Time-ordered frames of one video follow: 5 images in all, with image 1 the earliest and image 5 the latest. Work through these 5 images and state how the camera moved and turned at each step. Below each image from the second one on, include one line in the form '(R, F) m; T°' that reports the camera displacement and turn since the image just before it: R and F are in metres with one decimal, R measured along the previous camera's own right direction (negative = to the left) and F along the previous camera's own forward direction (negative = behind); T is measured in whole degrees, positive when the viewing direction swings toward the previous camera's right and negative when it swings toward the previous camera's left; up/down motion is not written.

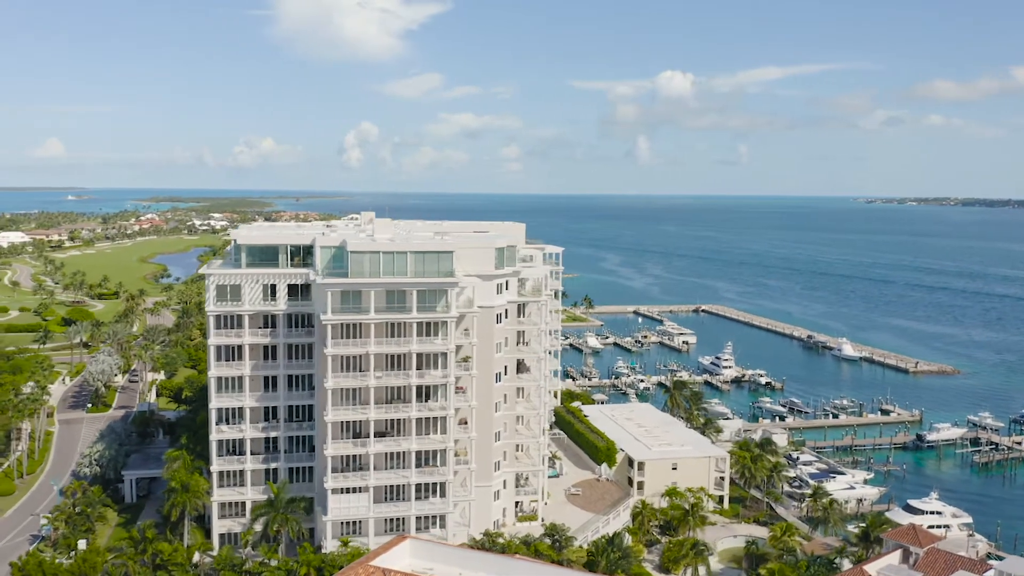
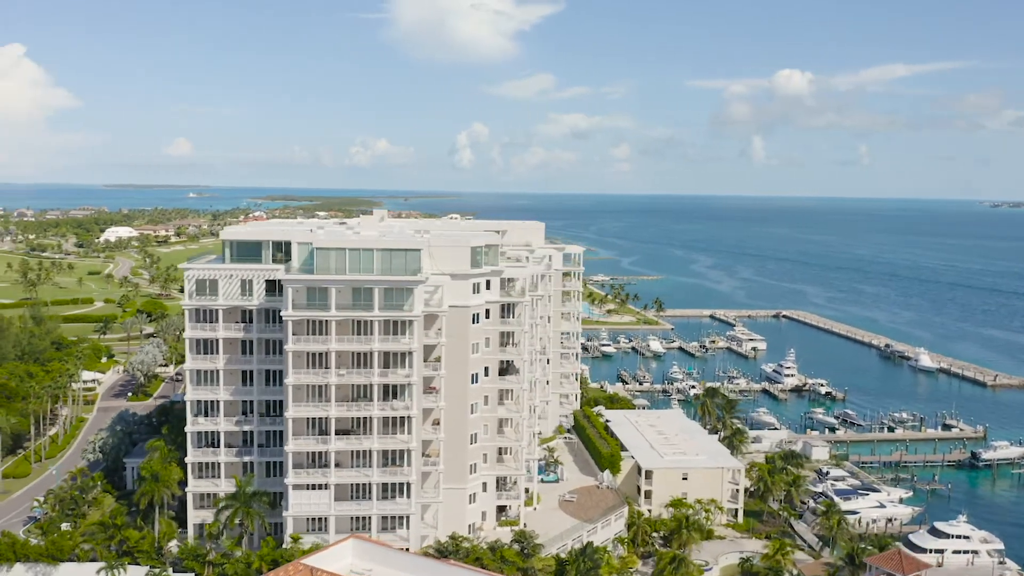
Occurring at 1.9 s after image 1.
(+7.9, +1.6) m; -7°
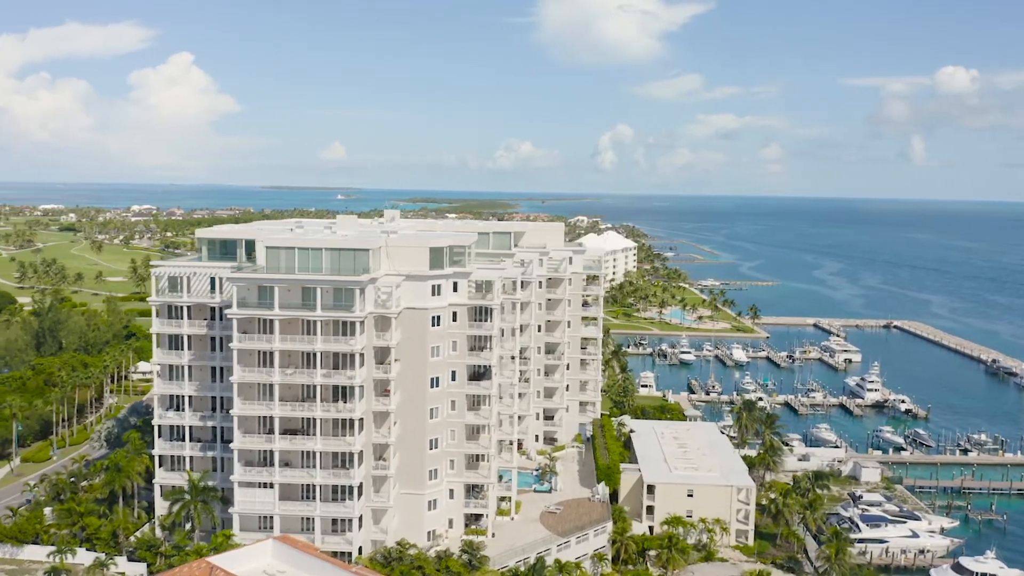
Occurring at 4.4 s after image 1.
(+10.5, +2.5) m; -9°
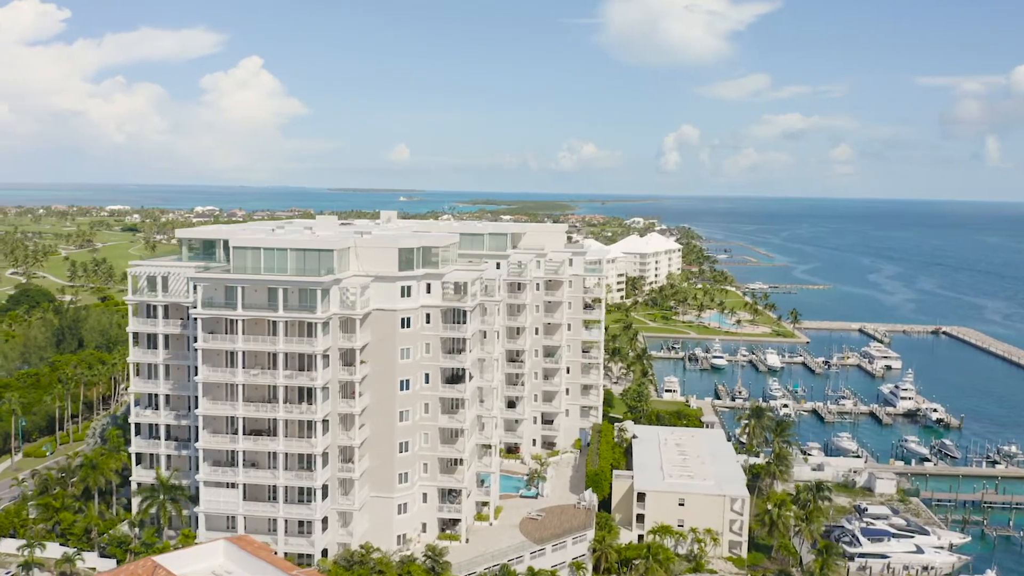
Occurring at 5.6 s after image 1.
(+5.3, +1.1) m; -4°
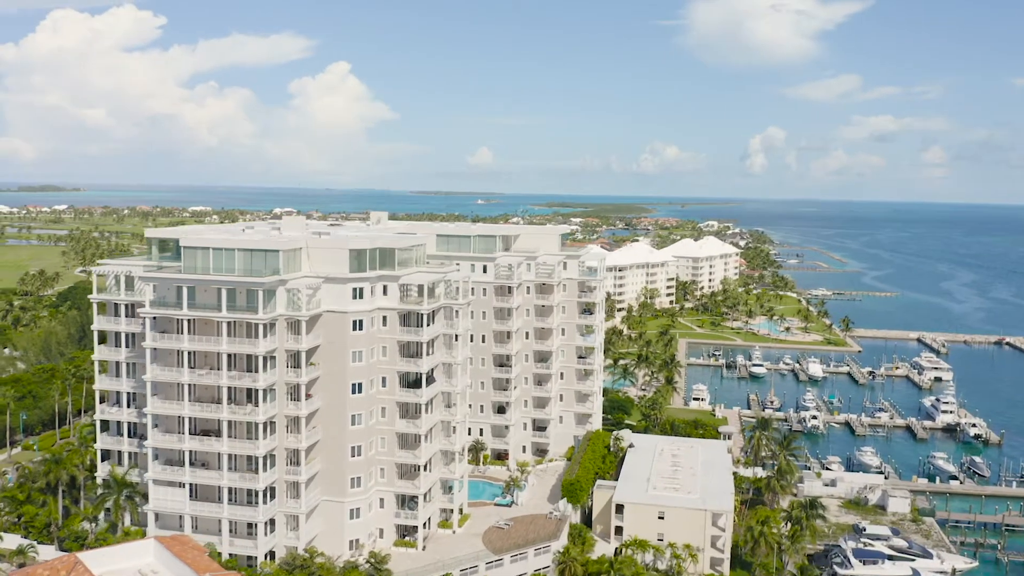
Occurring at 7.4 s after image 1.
(+7.2, +1.7) m; -5°
